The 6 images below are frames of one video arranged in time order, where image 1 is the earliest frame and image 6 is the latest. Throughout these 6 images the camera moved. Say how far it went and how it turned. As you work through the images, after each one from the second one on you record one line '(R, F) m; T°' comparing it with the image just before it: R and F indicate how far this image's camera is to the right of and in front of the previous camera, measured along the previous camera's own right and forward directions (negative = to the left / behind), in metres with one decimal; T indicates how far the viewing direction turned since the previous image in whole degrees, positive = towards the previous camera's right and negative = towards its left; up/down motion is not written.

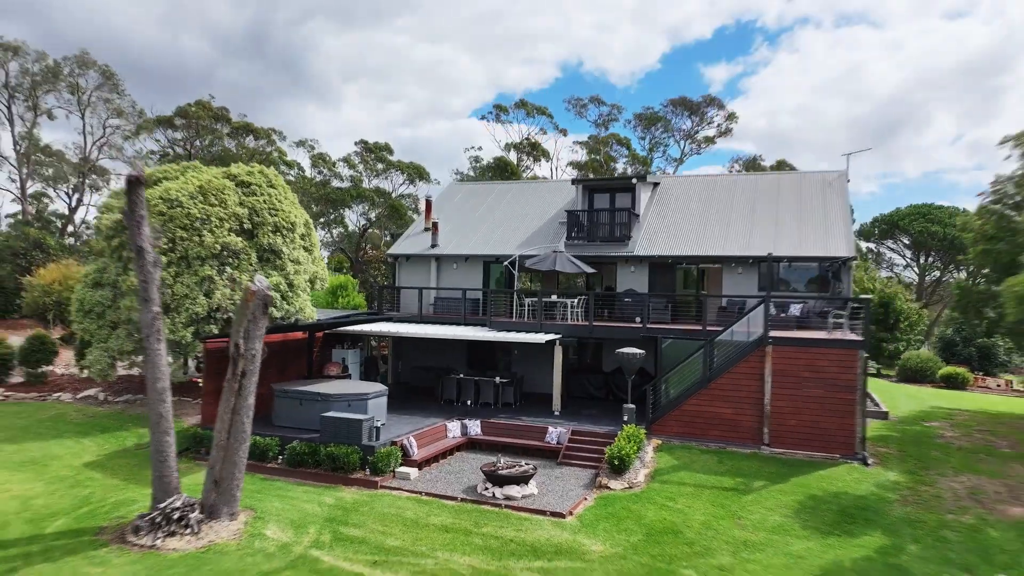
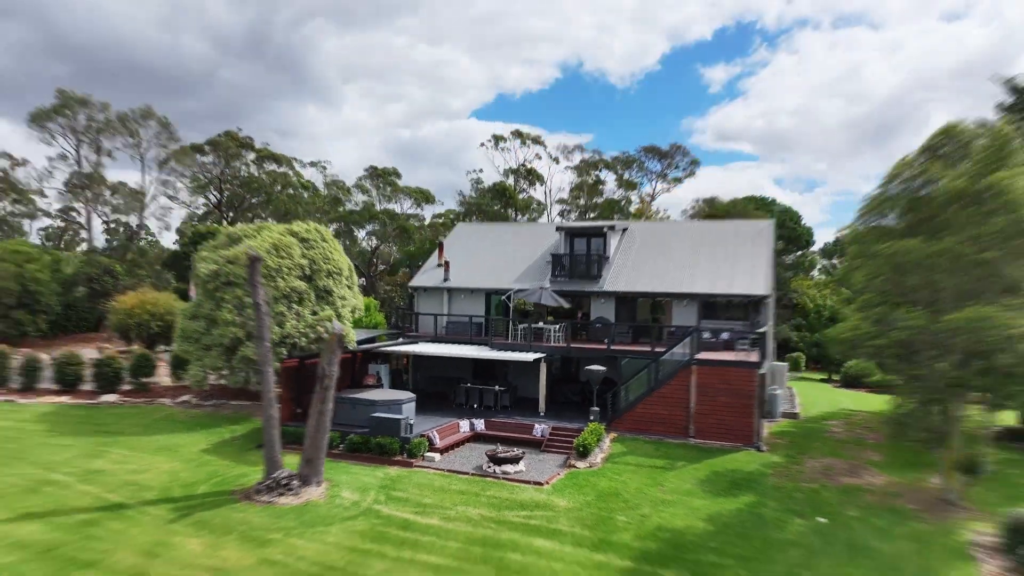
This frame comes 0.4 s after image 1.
(0.0, -1.9) m; 0°
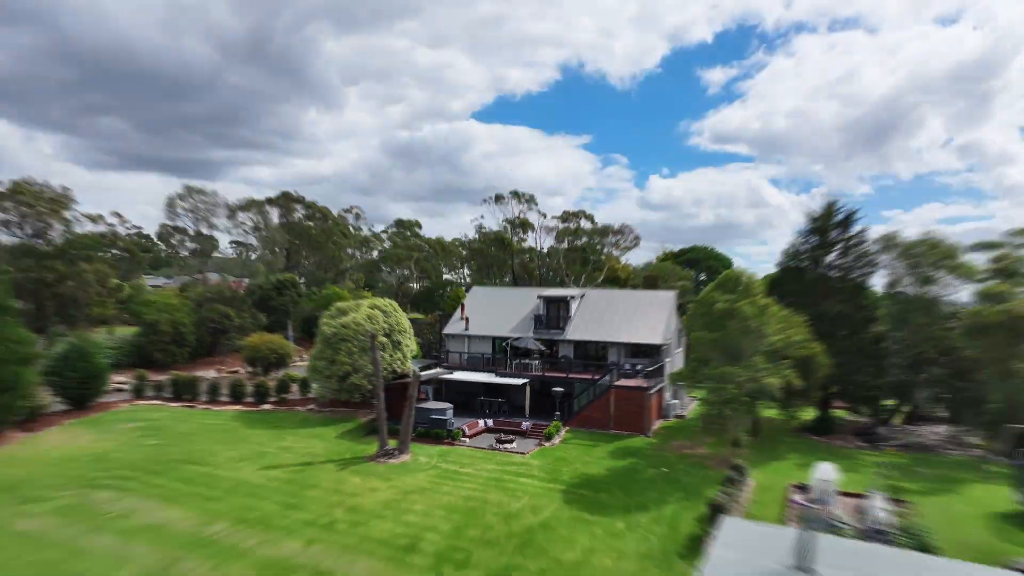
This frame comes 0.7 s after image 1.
(0.0, -5.2) m; 0°
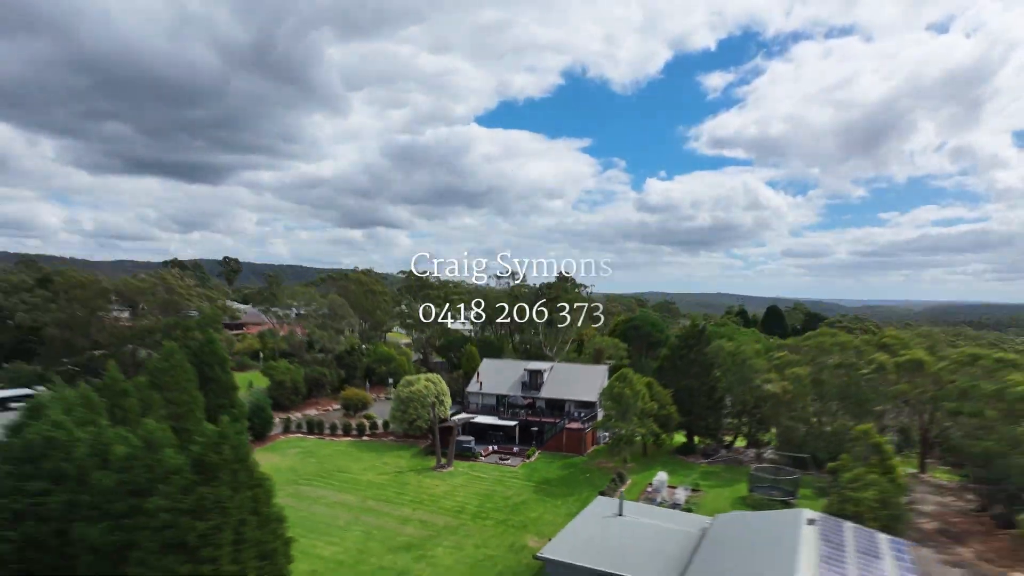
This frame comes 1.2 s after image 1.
(+0.1, -9.3) m; 0°
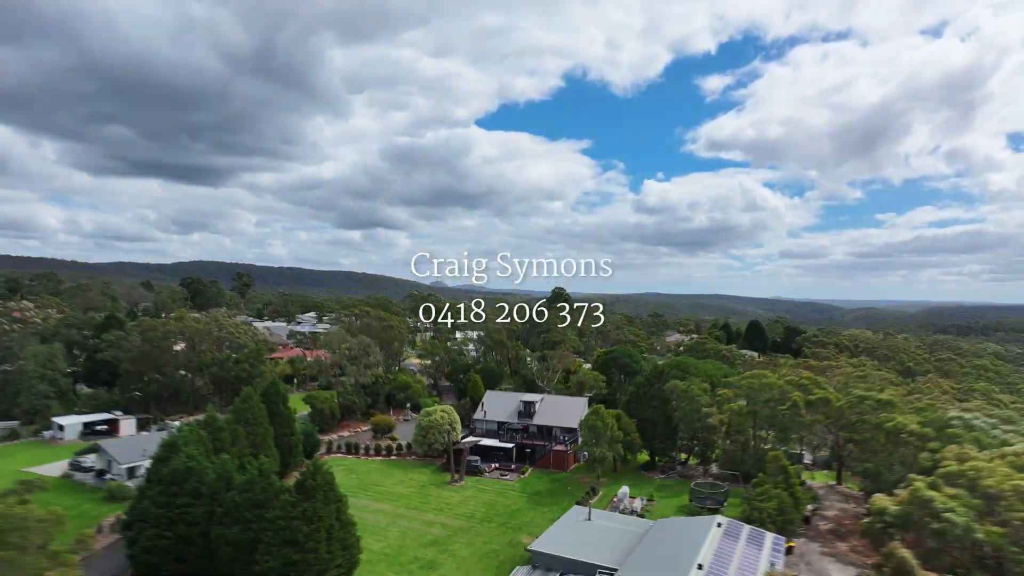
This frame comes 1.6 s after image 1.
(0.0, -5.6) m; 0°
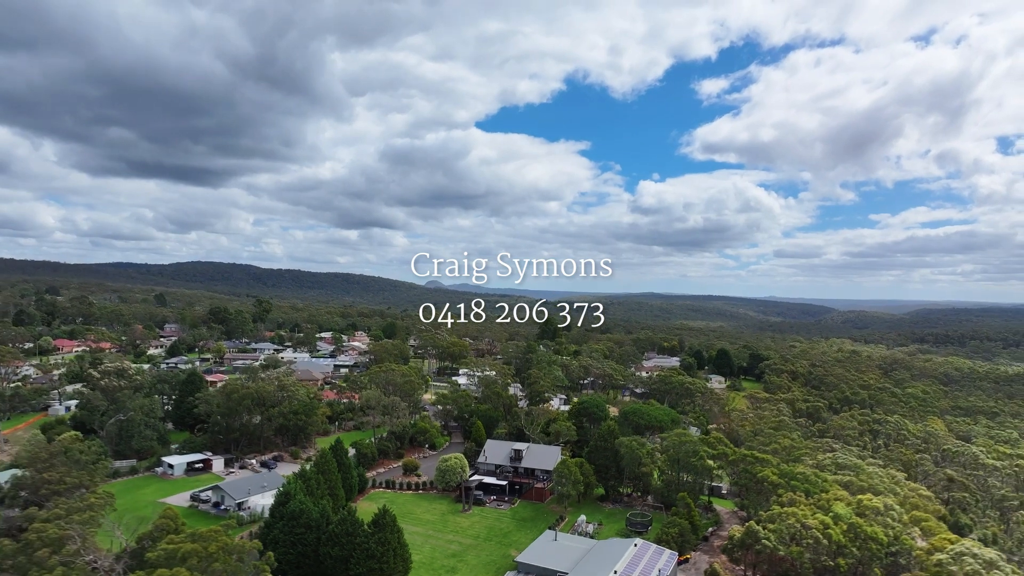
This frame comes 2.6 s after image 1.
(+0.1, -10.8) m; 0°
